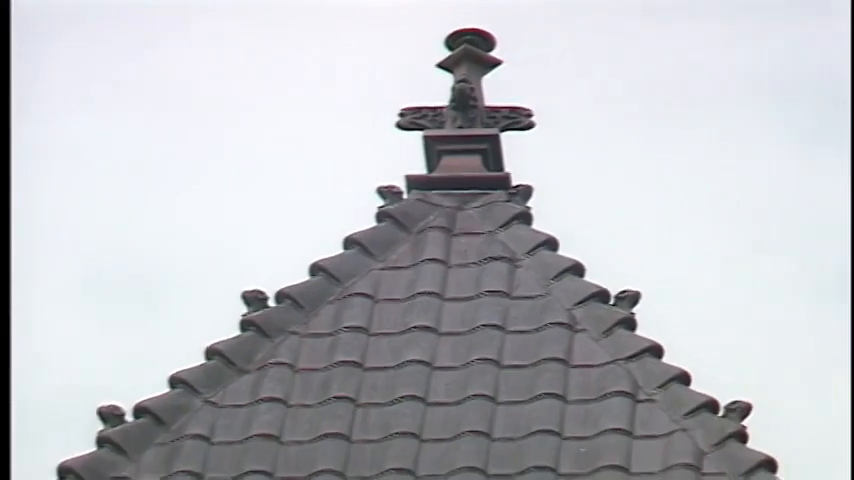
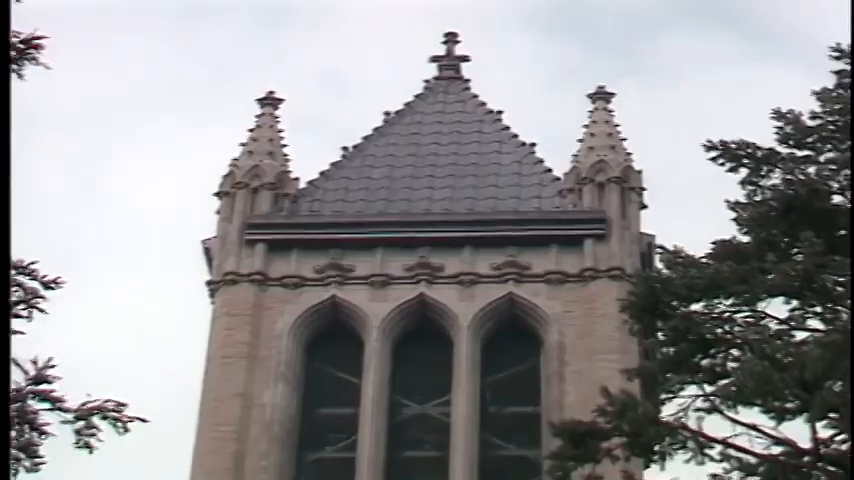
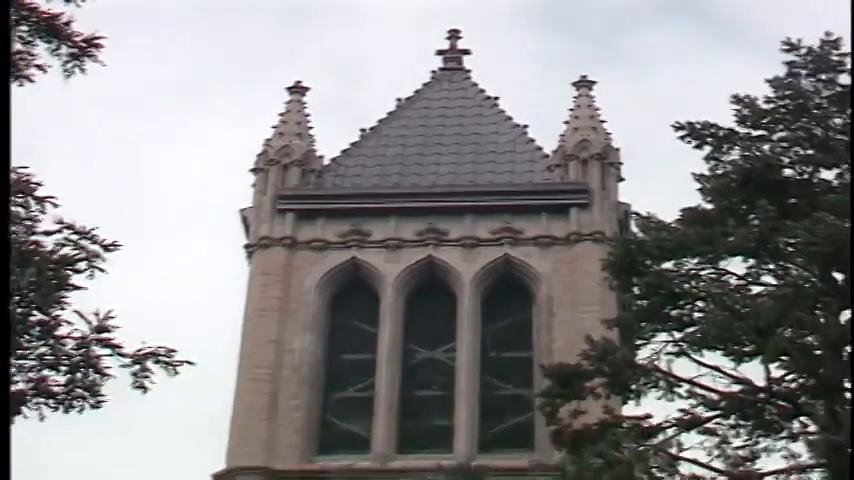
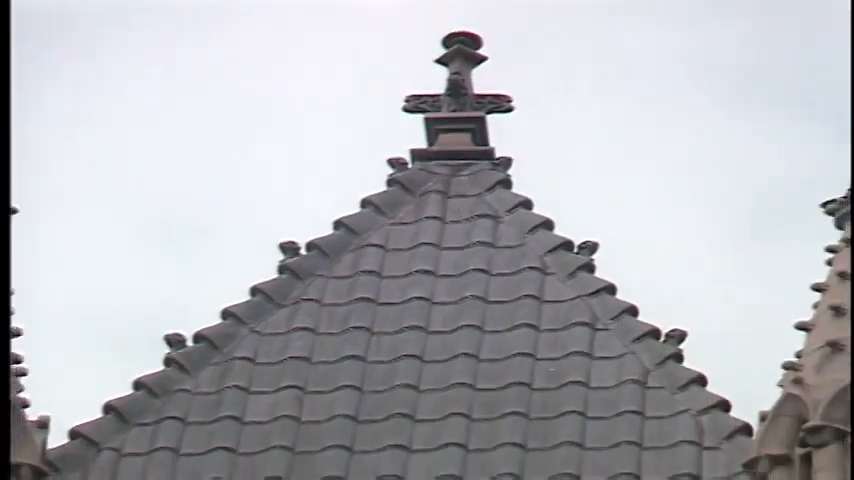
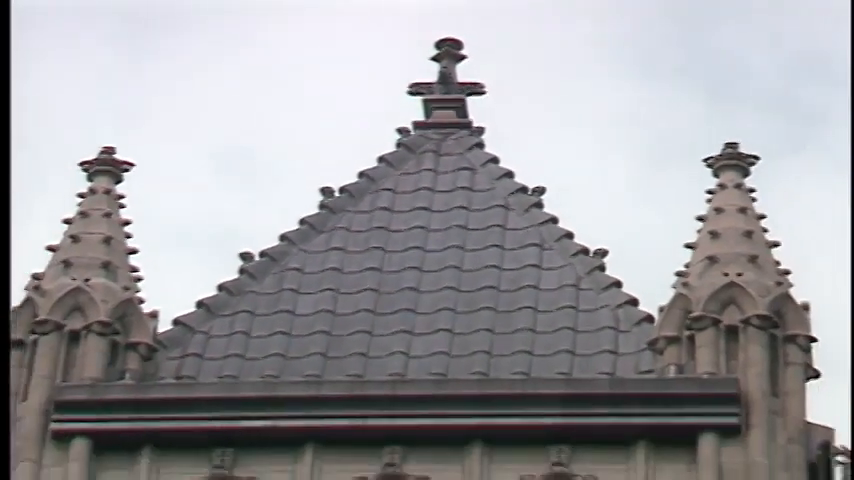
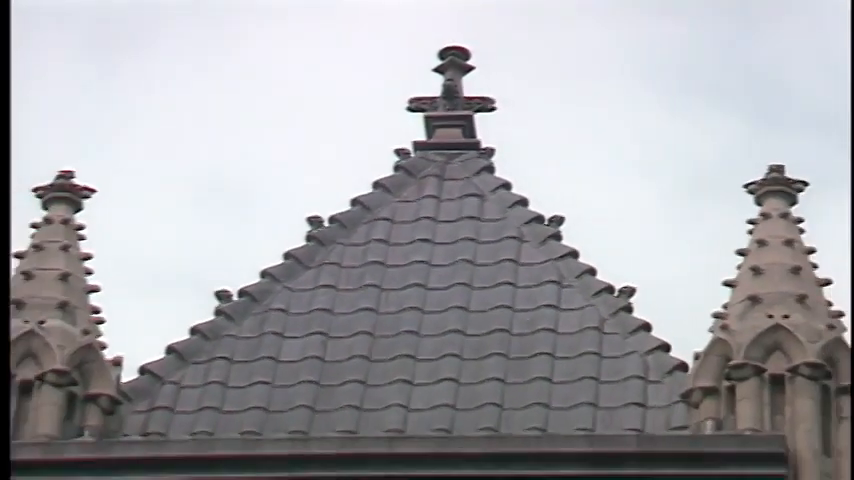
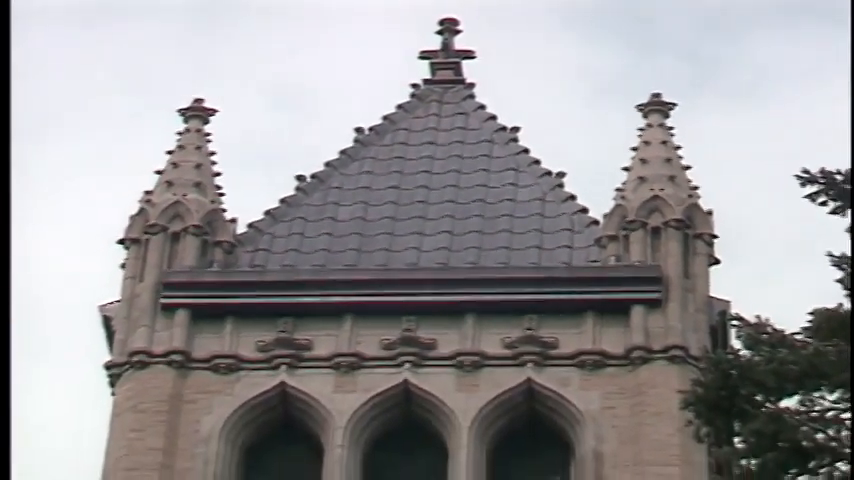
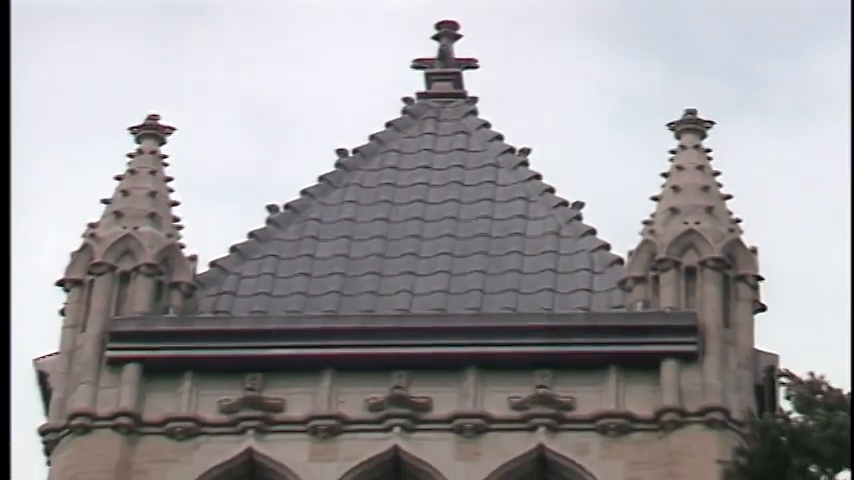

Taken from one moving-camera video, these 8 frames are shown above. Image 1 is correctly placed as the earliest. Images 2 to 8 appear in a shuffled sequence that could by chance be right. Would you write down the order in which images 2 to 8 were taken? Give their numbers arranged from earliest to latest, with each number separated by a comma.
4, 6, 5, 8, 7, 2, 3
